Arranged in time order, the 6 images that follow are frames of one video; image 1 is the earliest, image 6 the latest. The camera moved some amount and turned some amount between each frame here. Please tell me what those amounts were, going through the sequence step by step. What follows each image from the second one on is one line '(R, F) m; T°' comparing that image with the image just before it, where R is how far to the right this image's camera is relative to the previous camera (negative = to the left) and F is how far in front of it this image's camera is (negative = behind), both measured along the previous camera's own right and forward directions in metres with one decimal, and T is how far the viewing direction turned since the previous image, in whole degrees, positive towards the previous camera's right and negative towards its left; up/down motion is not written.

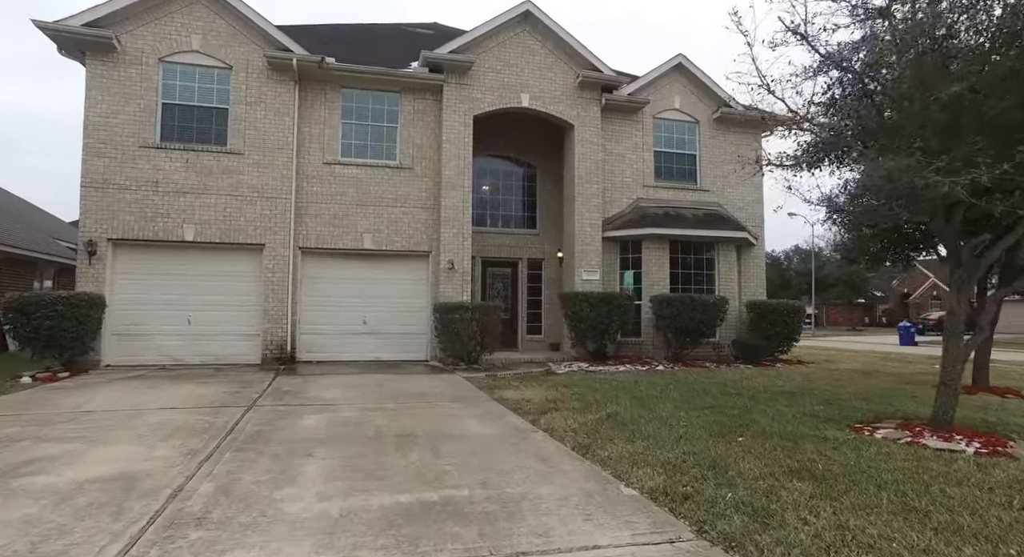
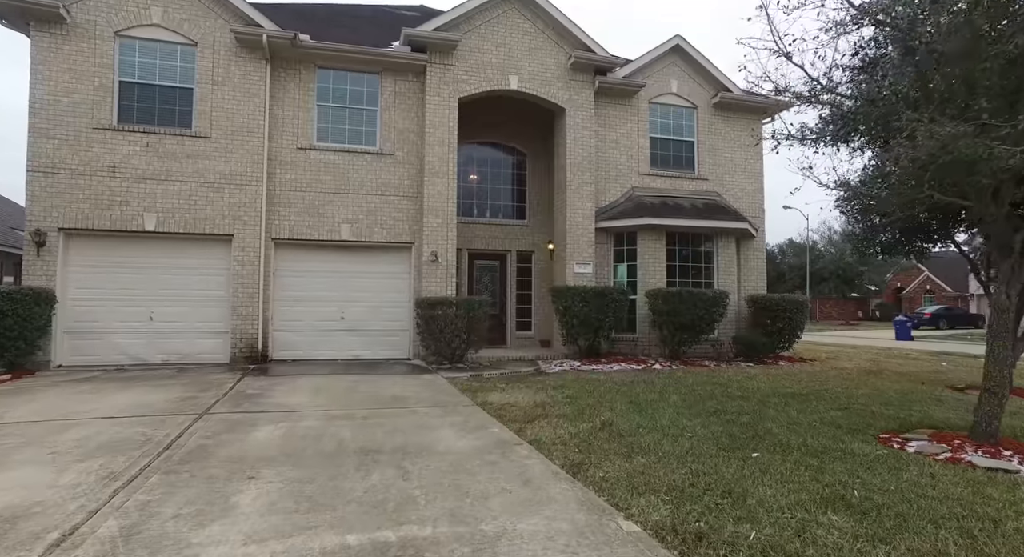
(+0.1, +0.7) m; +1°
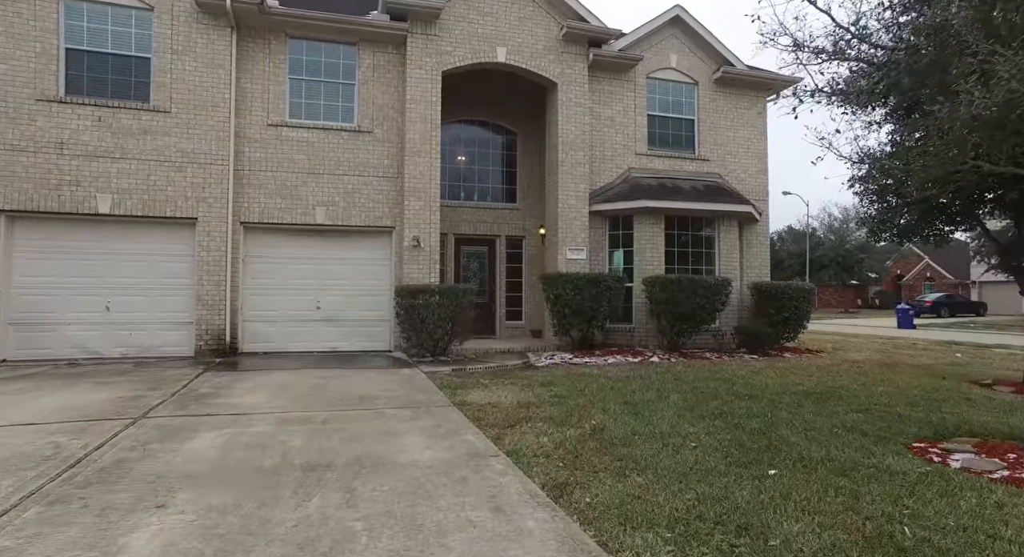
(+0.2, +0.7) m; 0°
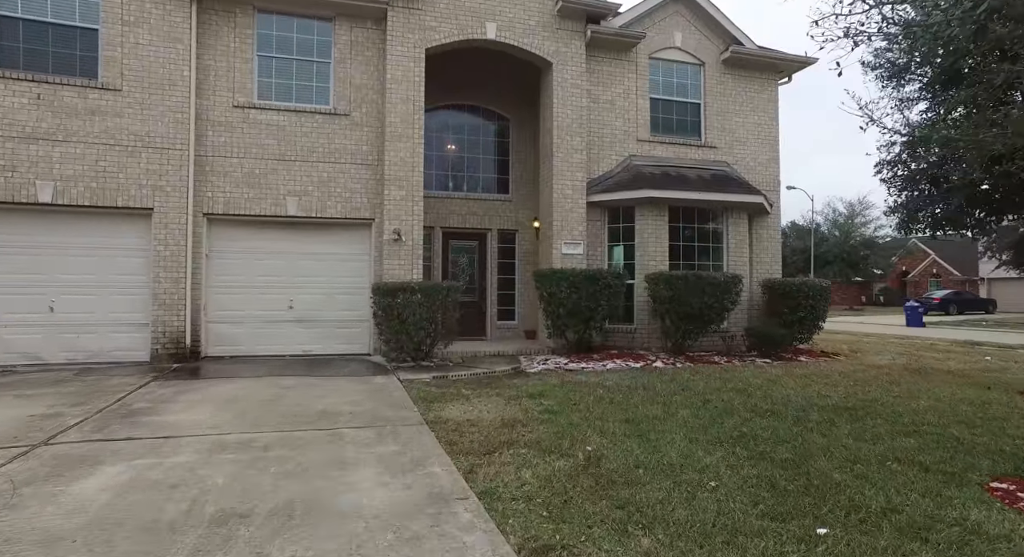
(+0.2, +0.9) m; 0°
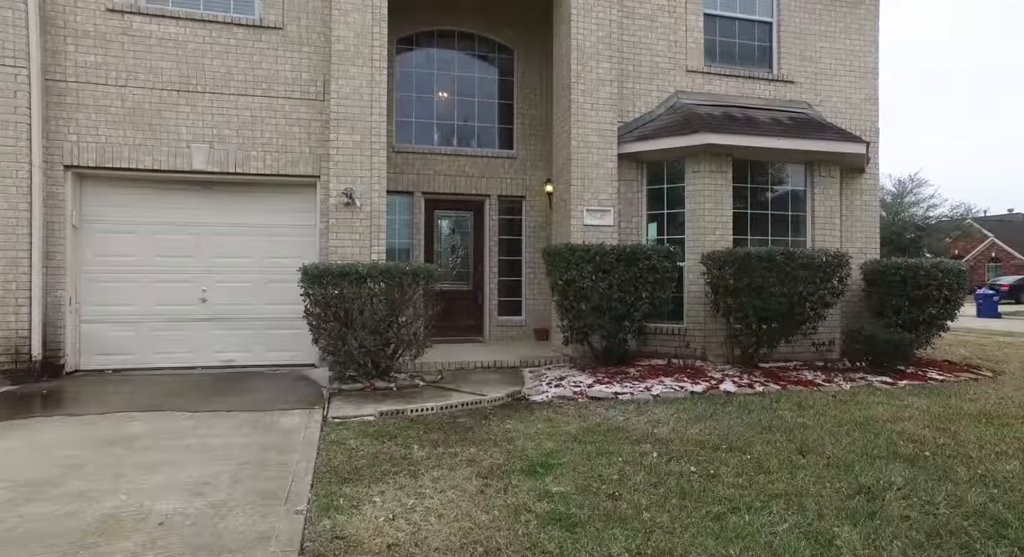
(+0.2, +2.8) m; -2°
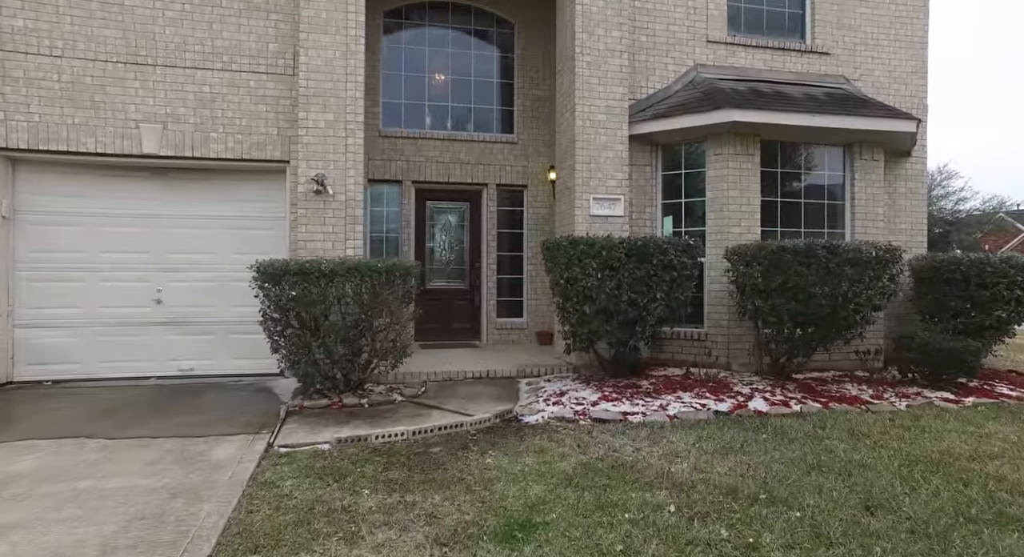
(+0.2, +0.9) m; -1°
